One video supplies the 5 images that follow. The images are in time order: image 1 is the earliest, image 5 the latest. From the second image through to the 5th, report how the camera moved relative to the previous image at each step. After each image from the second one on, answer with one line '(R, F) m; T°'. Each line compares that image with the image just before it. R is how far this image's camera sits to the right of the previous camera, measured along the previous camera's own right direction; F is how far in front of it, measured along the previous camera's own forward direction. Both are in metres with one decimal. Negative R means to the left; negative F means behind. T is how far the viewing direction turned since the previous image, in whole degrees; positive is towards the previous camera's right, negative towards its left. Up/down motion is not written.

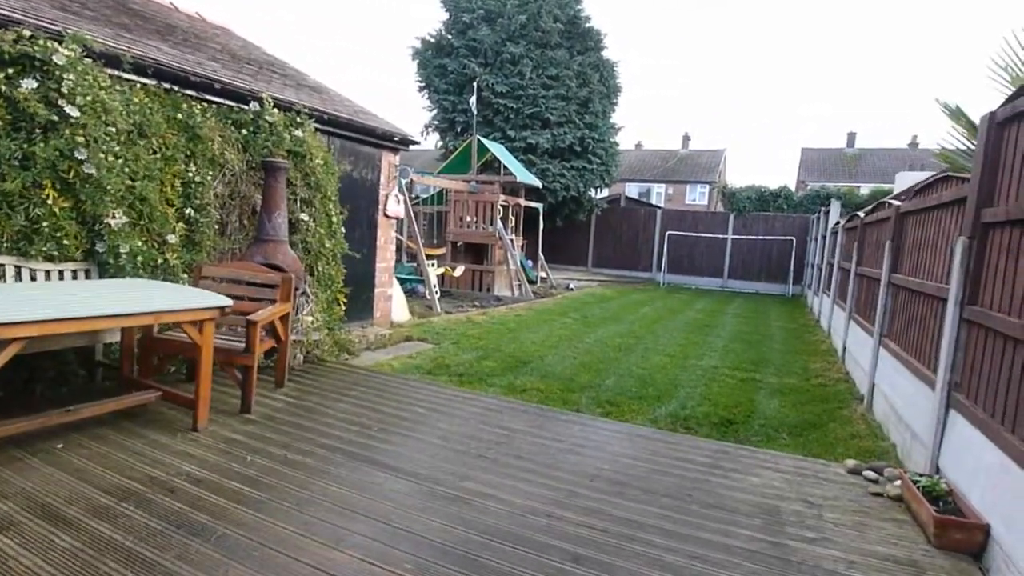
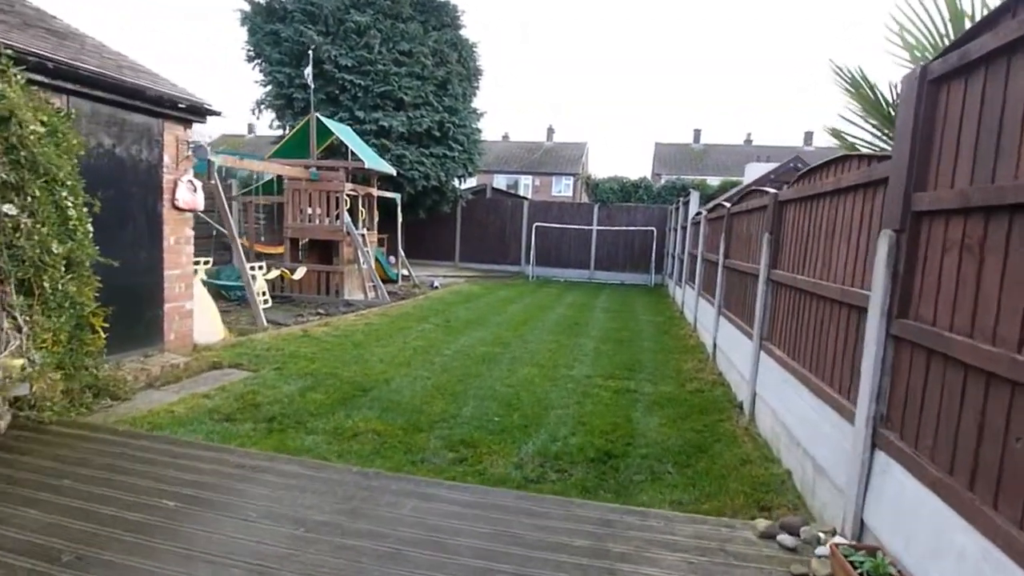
(+0.4, +1.0) m; +14°
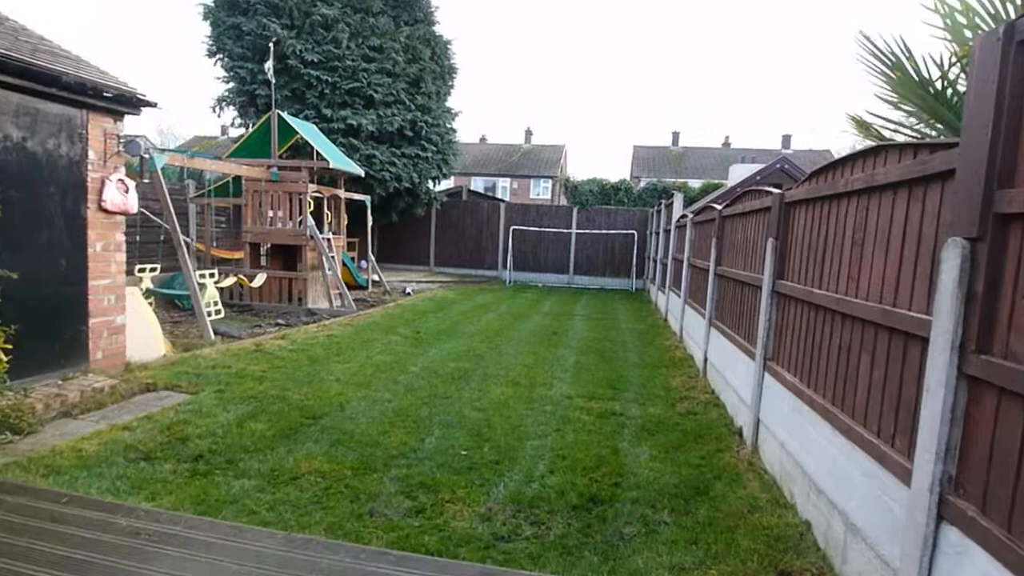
(+0.1, +0.5) m; +2°
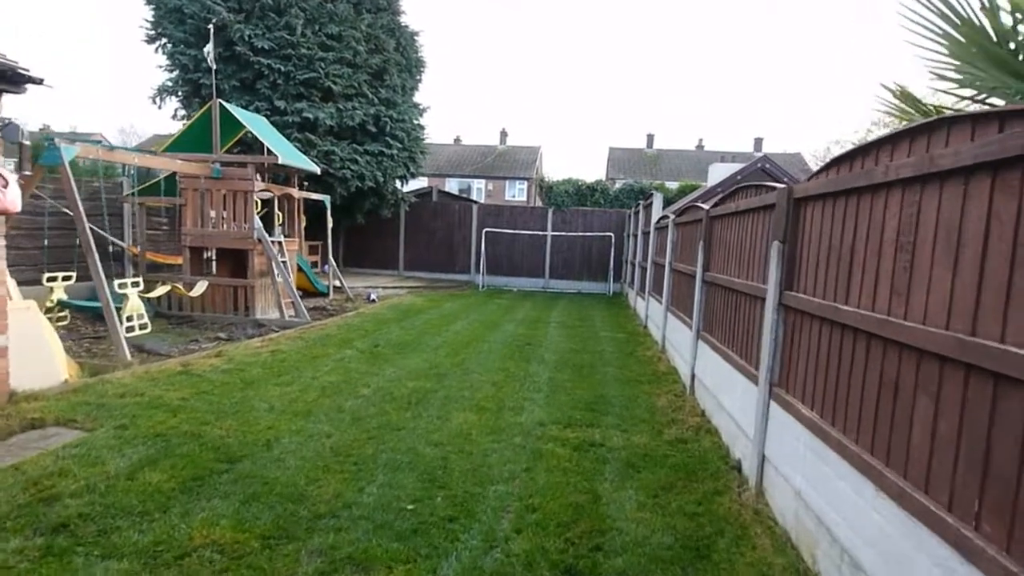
(+0.1, +0.6) m; +3°
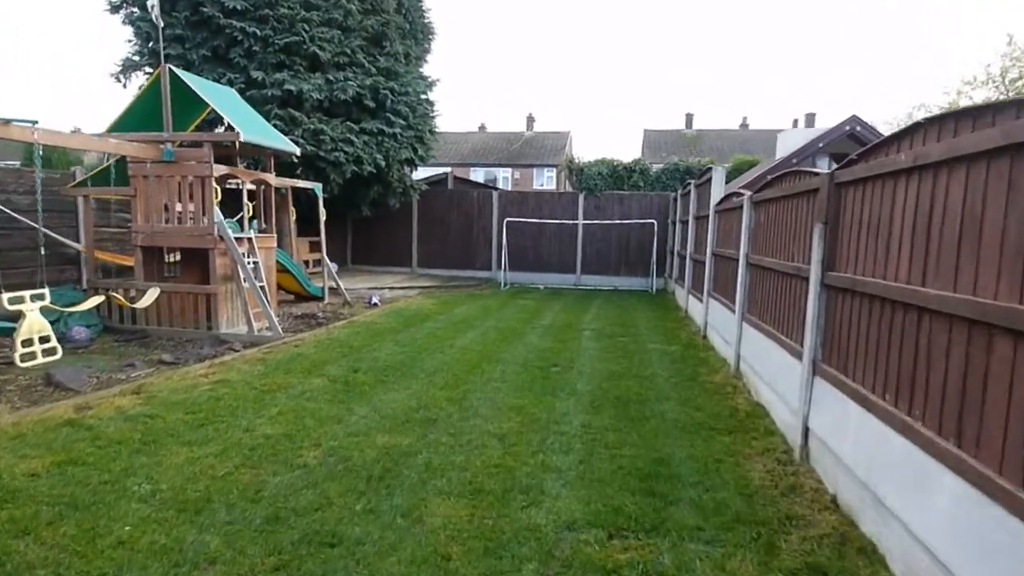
(+0.1, +1.6) m; -4°
